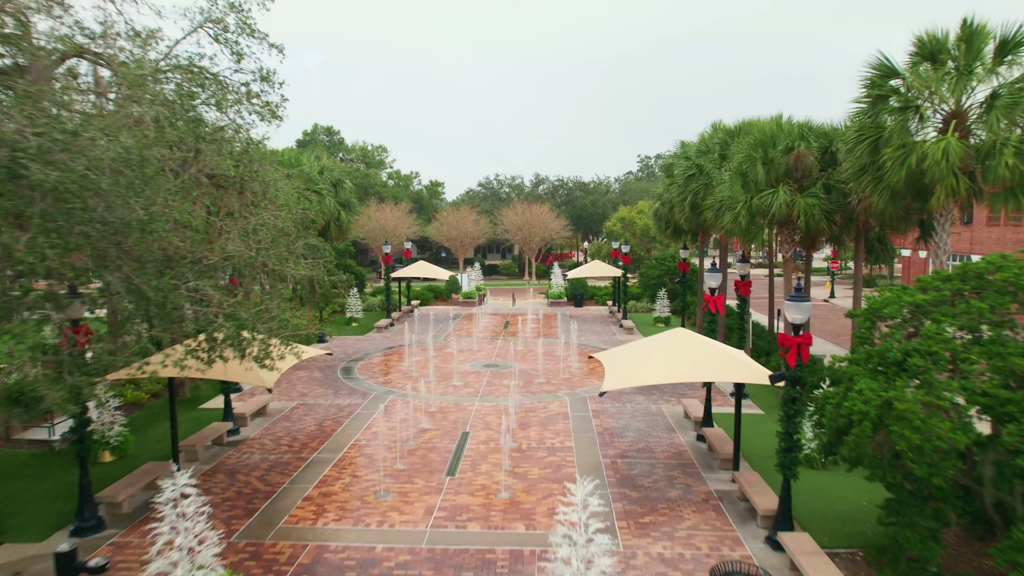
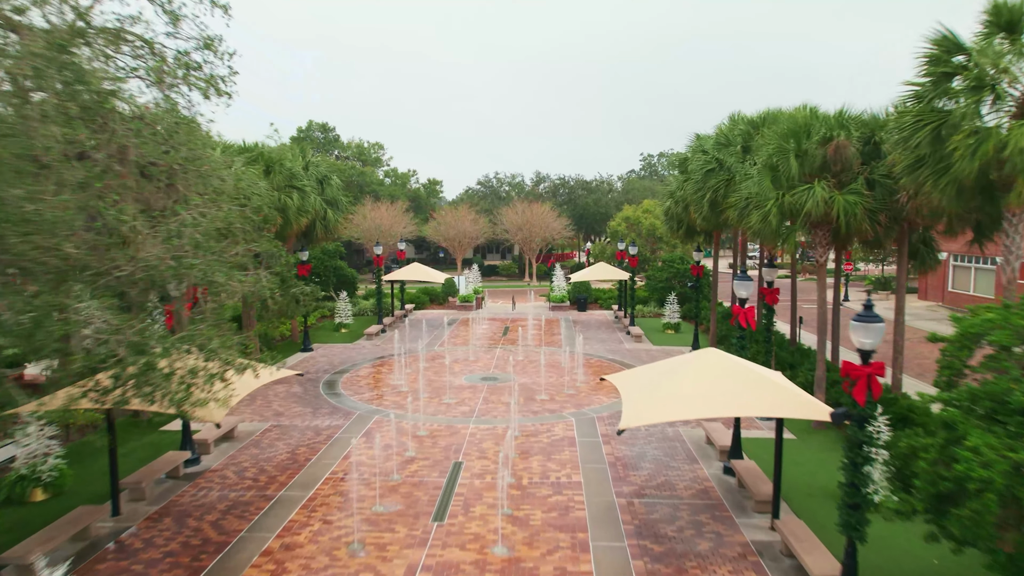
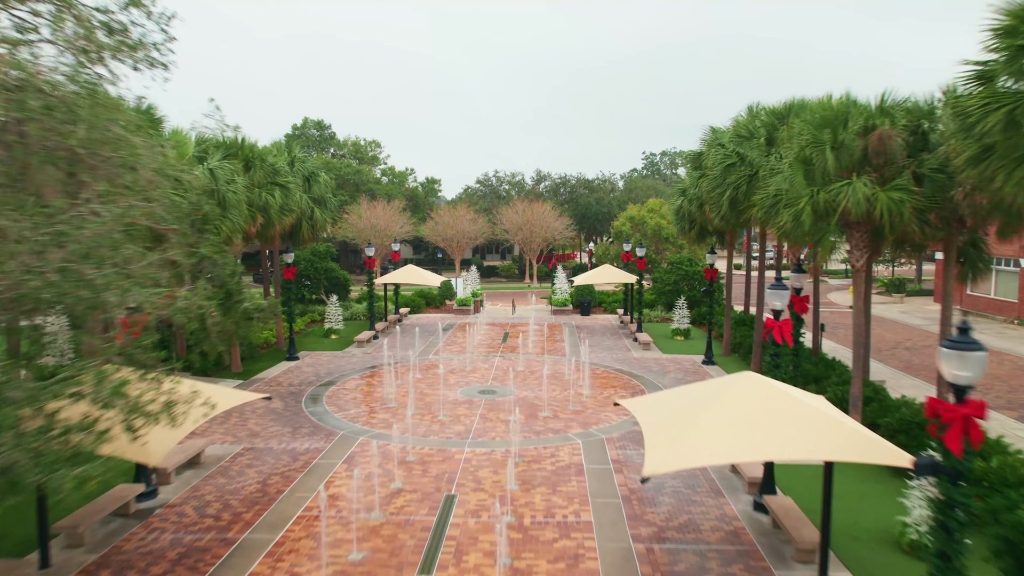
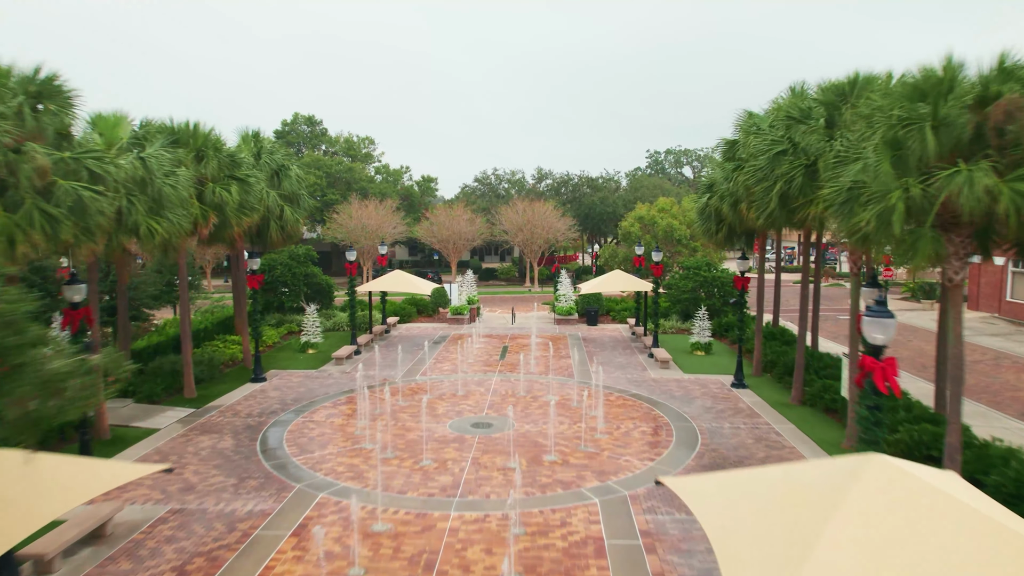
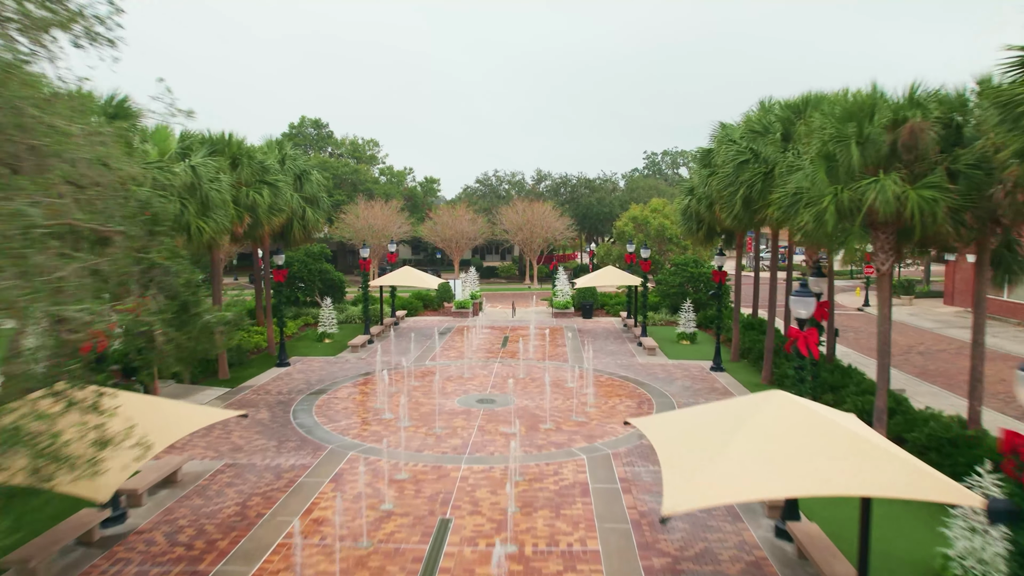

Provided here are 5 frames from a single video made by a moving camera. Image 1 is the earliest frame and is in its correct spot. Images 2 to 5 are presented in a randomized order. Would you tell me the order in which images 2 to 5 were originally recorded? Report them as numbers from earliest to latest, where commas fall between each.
2, 3, 5, 4
